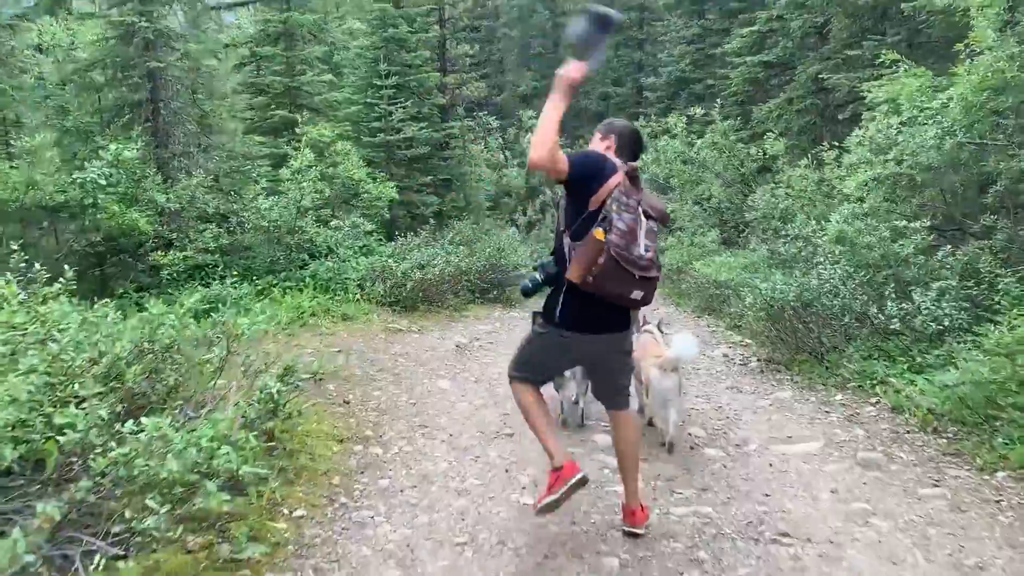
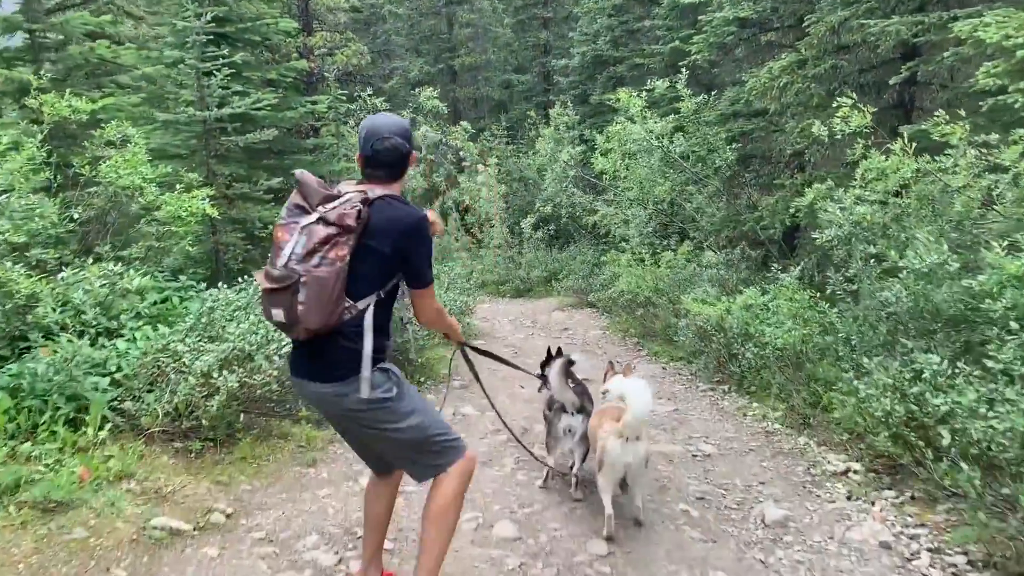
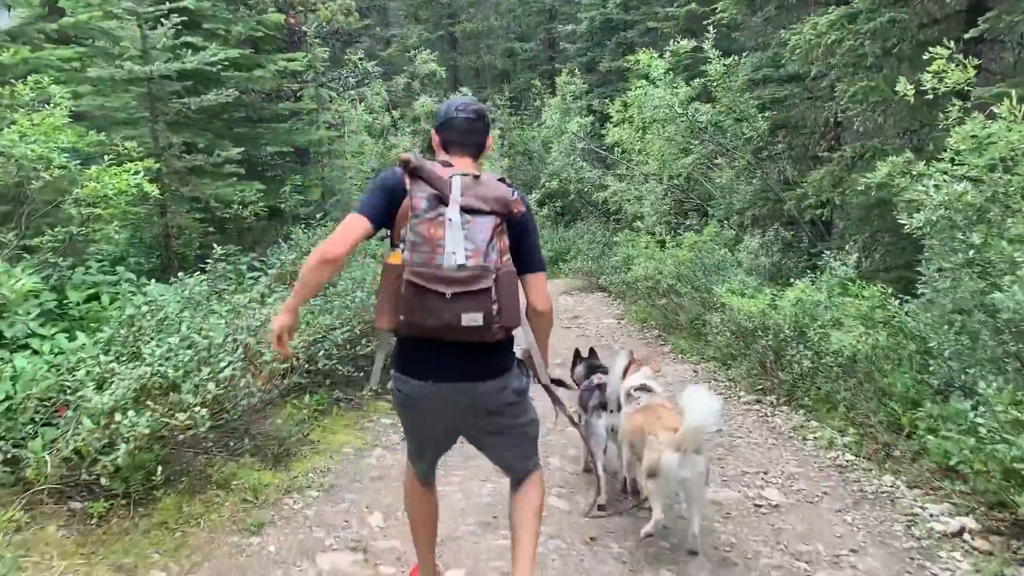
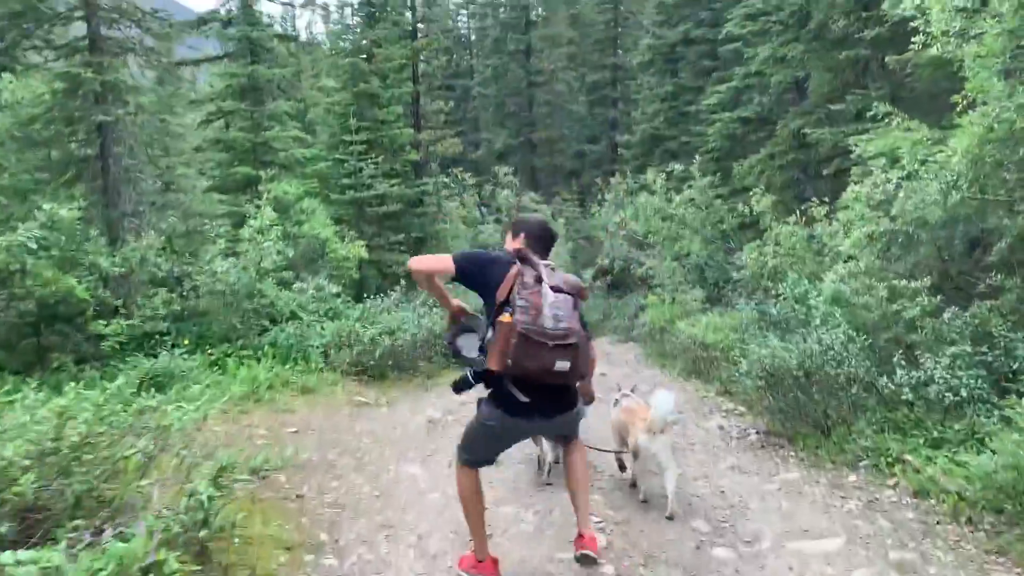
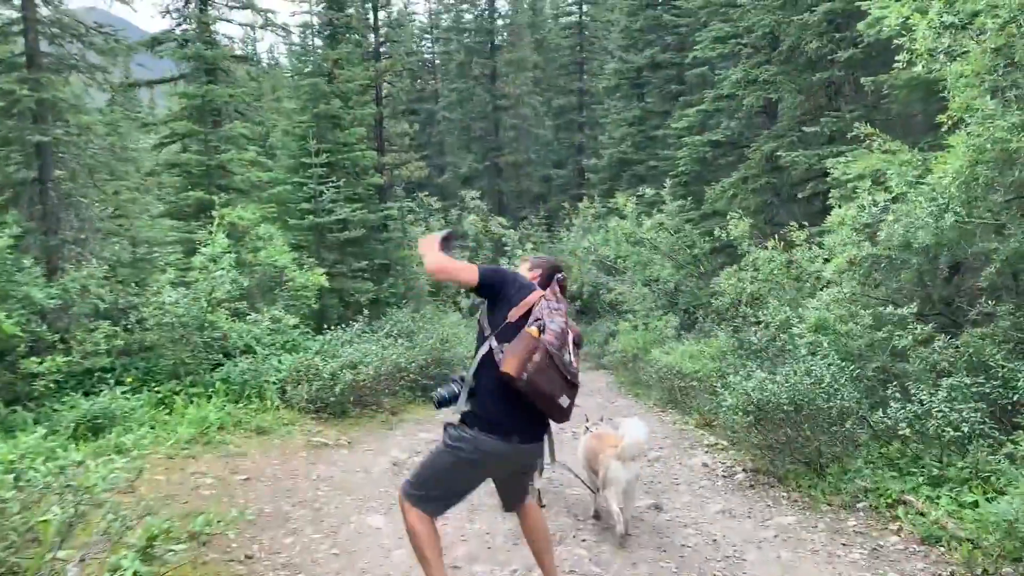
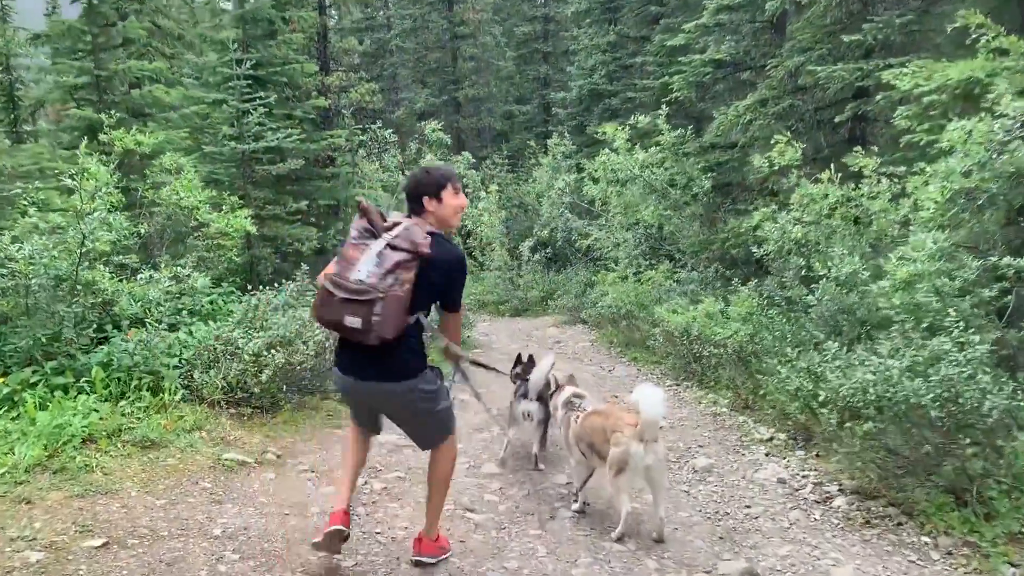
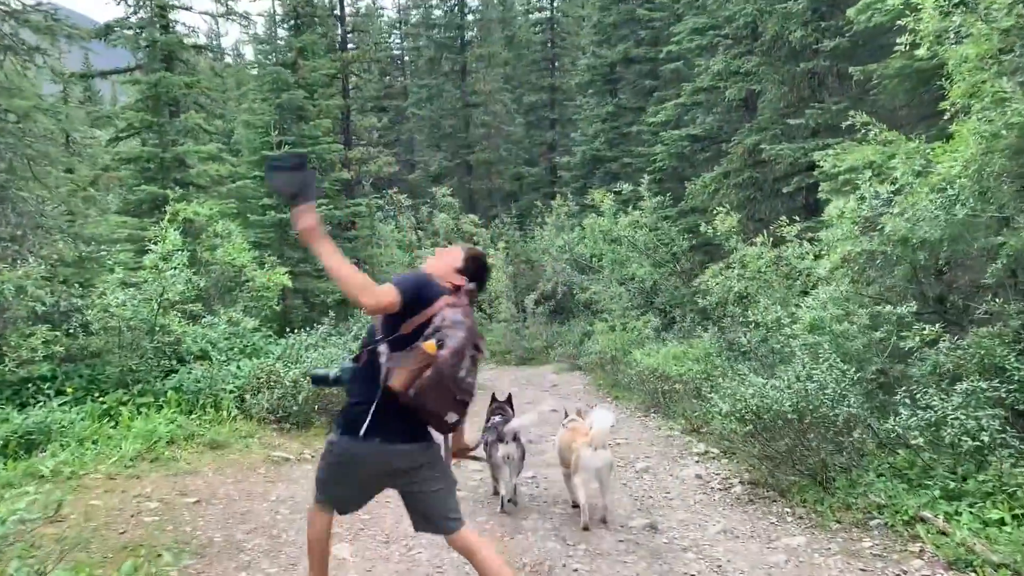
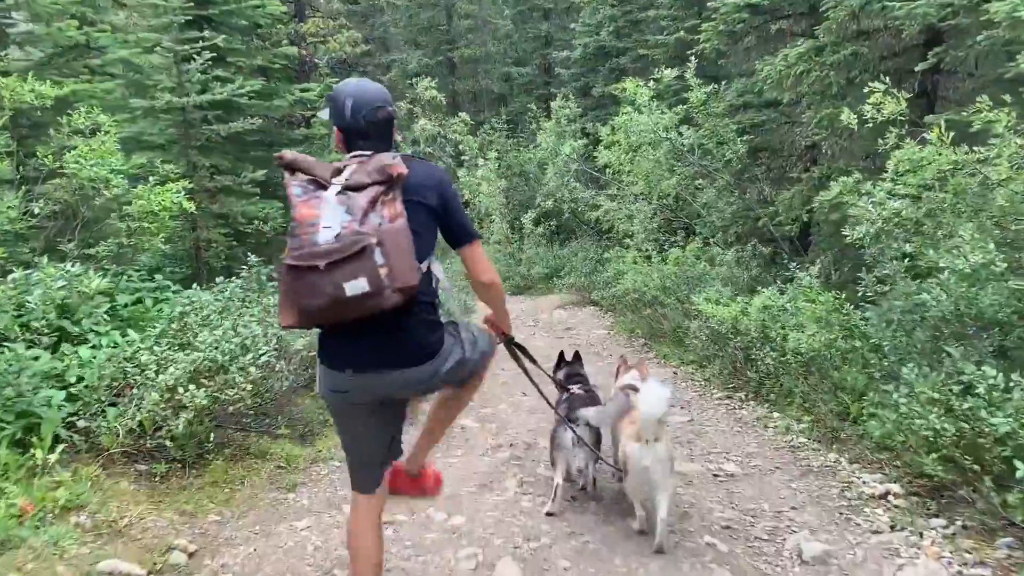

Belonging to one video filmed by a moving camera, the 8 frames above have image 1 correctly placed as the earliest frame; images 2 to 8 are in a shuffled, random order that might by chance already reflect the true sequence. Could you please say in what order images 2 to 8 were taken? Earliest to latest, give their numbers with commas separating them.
4, 5, 7, 6, 2, 8, 3
